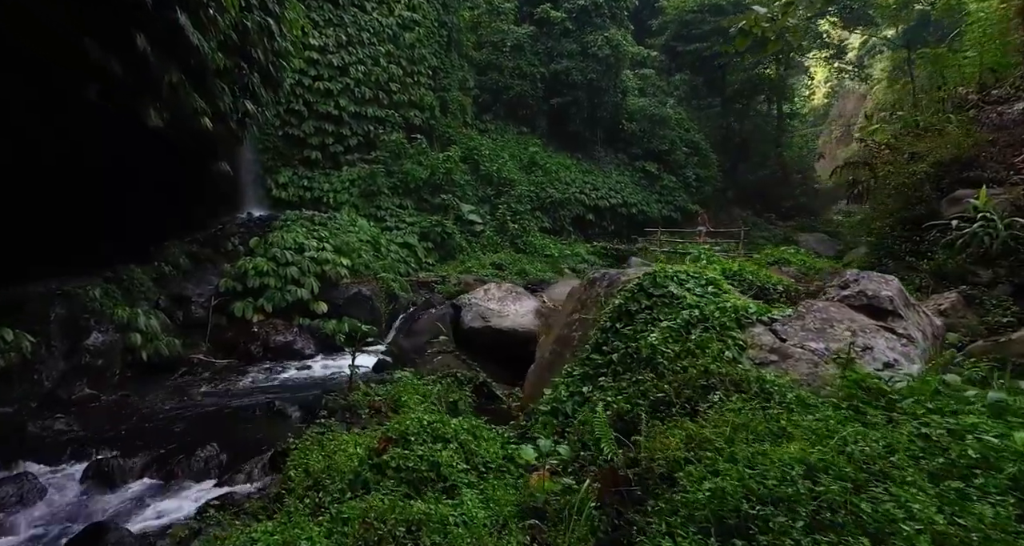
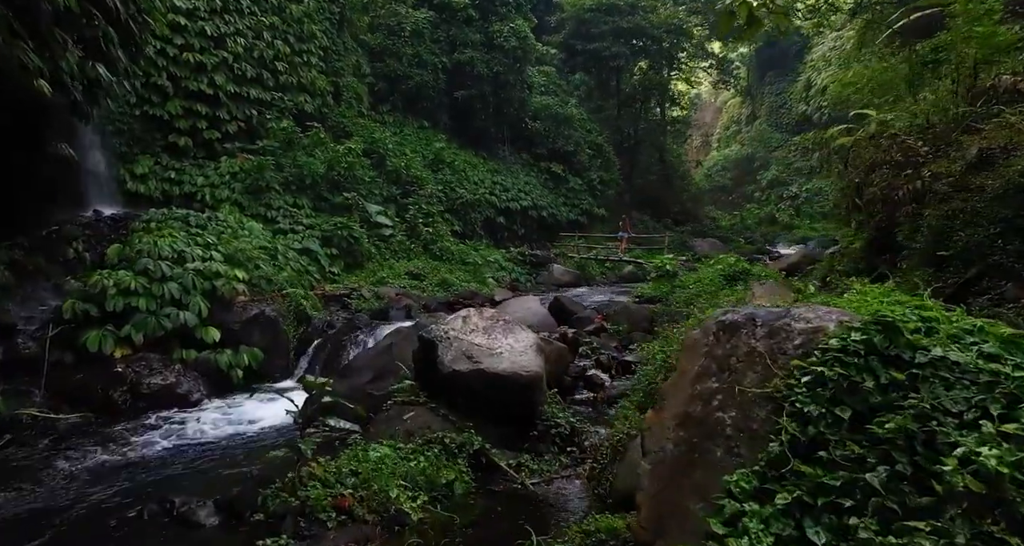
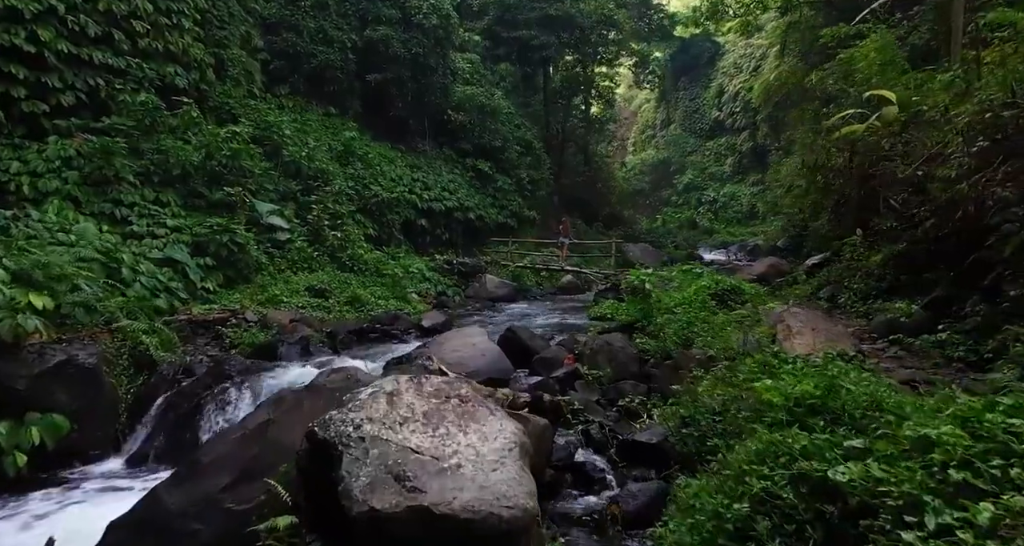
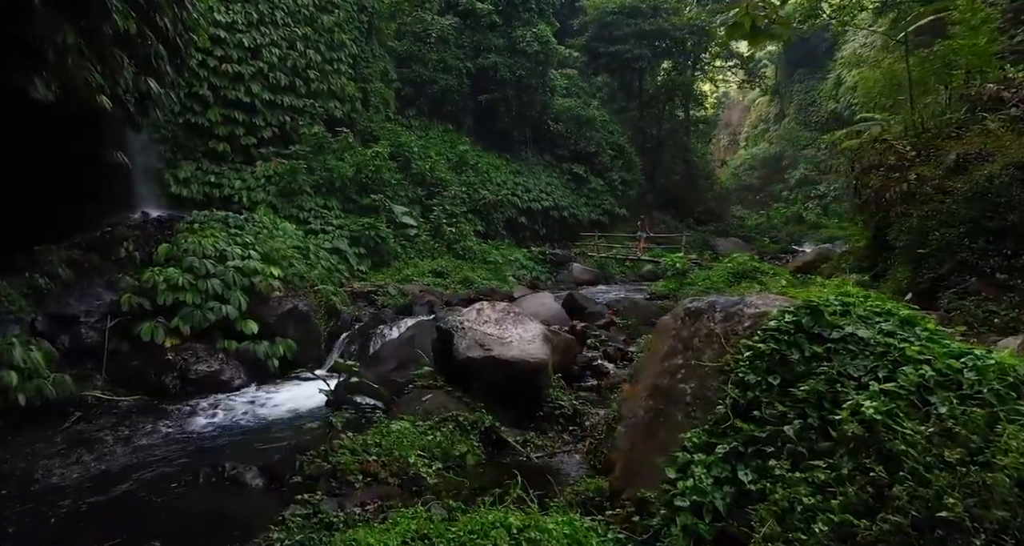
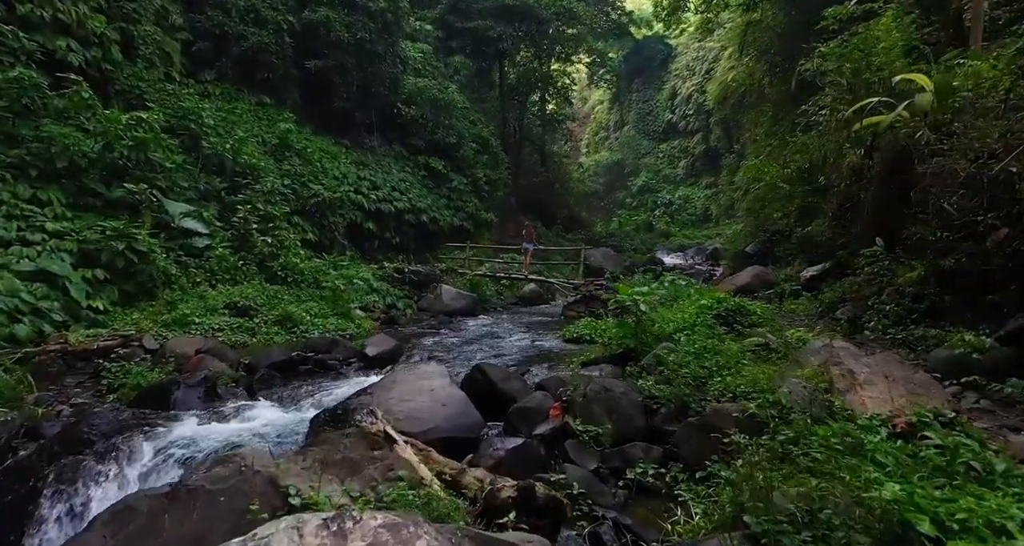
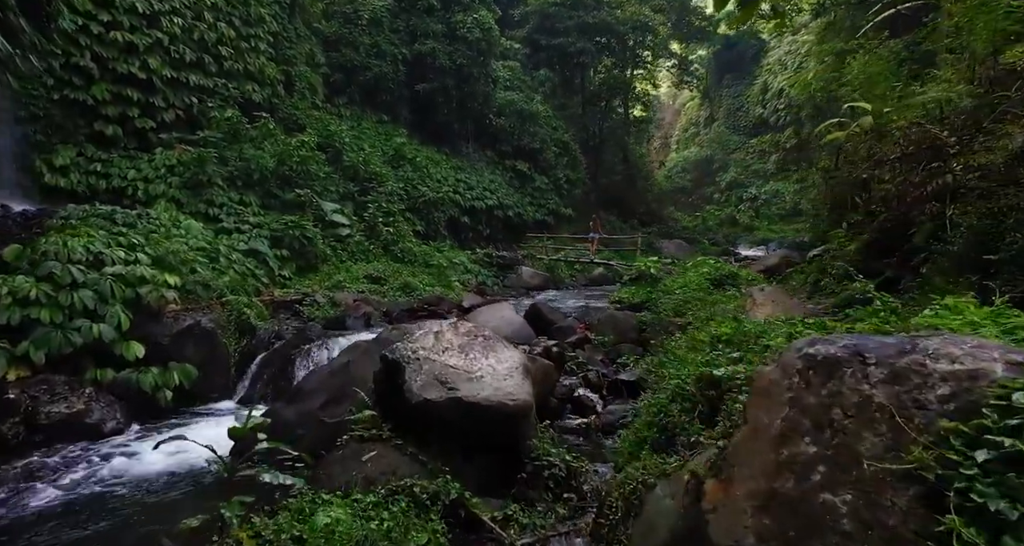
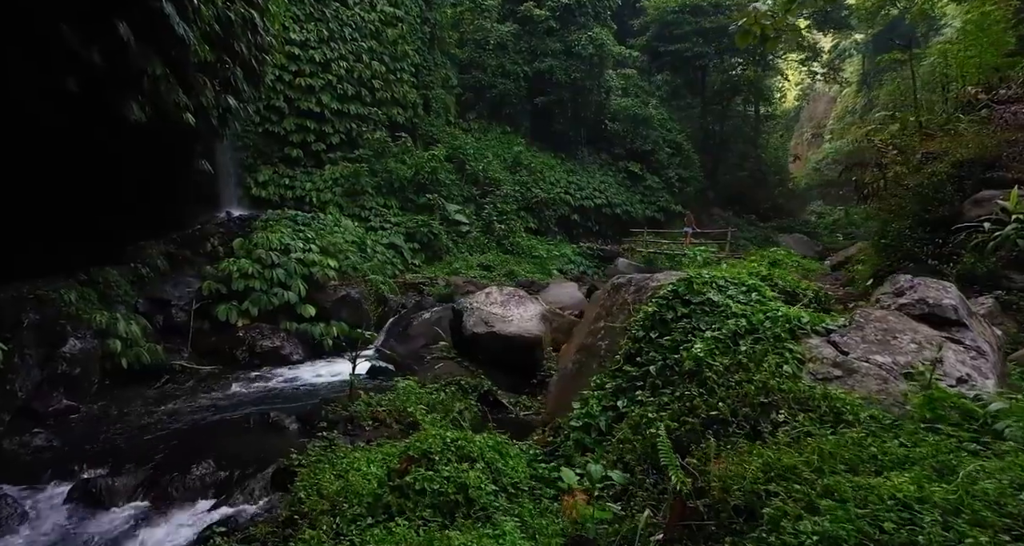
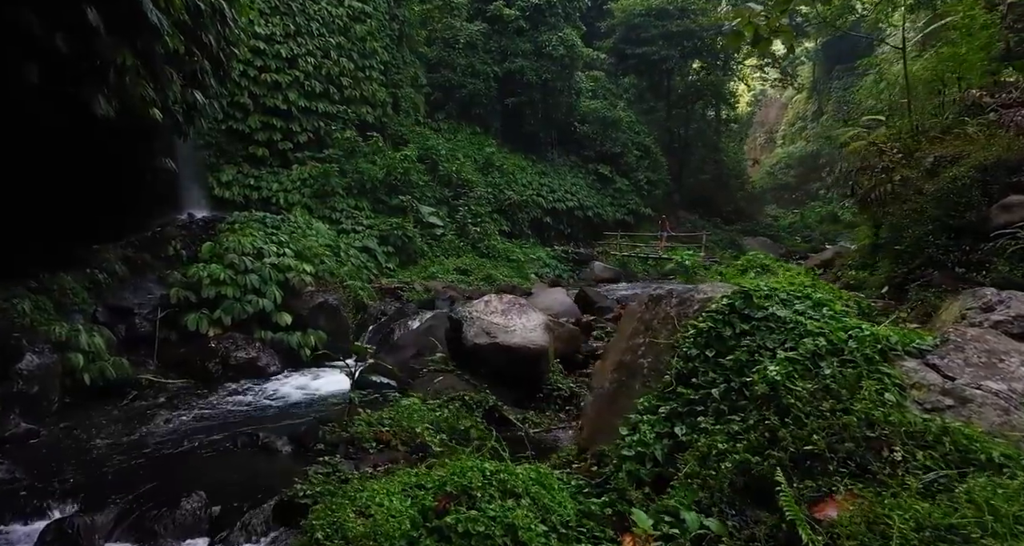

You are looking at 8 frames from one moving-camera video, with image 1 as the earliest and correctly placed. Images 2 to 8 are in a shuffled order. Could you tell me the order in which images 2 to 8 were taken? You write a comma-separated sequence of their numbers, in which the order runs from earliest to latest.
7, 8, 4, 2, 6, 3, 5
